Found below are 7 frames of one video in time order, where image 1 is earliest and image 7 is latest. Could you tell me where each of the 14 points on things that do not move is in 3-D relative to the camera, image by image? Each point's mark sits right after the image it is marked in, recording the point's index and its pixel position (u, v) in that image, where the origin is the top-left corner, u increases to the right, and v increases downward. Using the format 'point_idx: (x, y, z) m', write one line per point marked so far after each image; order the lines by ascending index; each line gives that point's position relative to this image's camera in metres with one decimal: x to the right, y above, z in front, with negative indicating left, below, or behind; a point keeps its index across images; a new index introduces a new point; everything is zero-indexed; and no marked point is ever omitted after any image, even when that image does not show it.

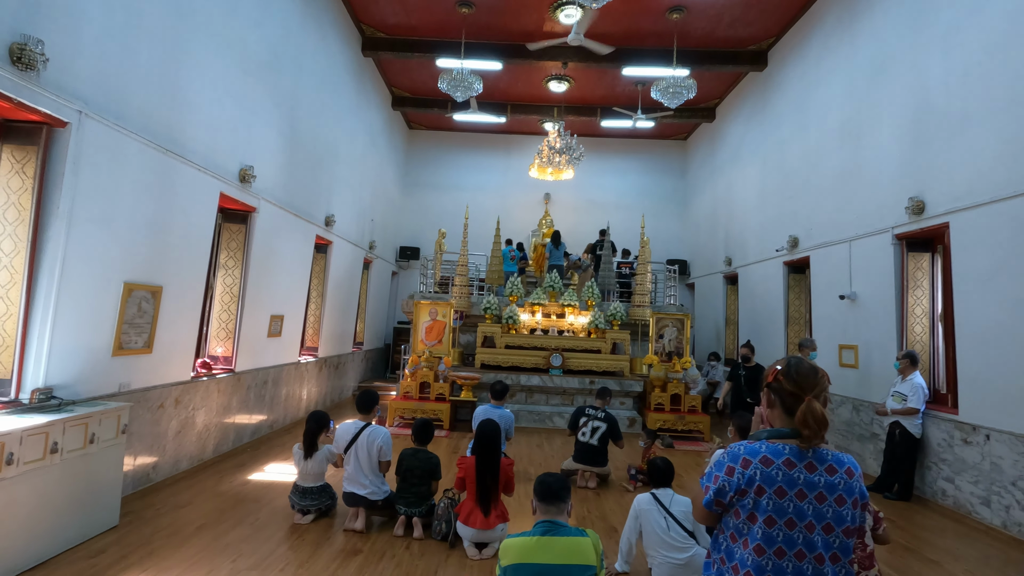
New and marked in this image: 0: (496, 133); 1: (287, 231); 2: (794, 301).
0: (-0.3, +3.5, +12.0) m
1: (-2.5, +0.6, +6.0) m
2: (+3.8, -0.2, +7.3) m
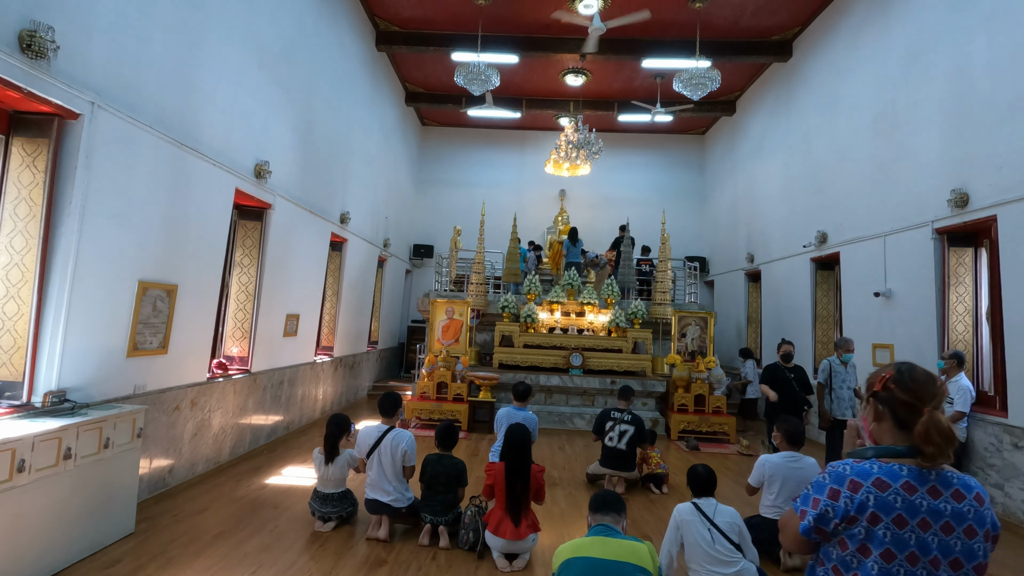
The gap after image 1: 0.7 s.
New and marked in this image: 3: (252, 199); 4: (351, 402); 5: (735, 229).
0: (0.0, +3.5, +11.8) m
1: (-2.3, +0.7, +5.8) m
2: (+4.1, -0.1, +7.0) m
3: (-2.3, +0.8, +4.8) m
4: (-2.4, -1.7, +8.0) m
5: (+4.1, +1.1, +9.8) m
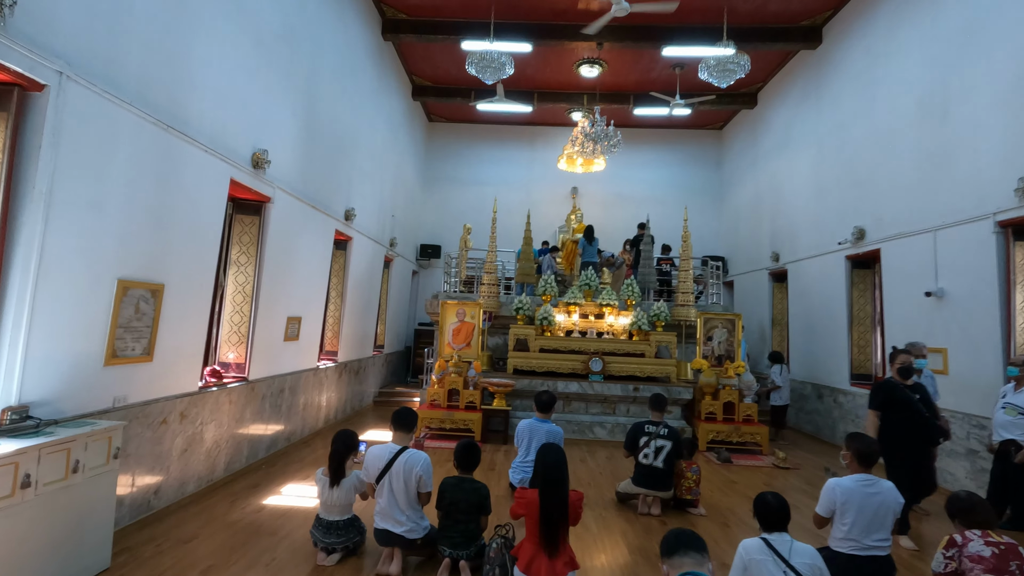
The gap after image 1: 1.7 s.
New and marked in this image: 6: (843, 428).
0: (+0.2, +3.5, +11.4) m
1: (-2.1, +0.6, +5.4) m
2: (+4.3, -0.1, +6.6) m
3: (-2.2, +0.8, +4.4) m
4: (-2.2, -1.7, +7.6) m
5: (+4.3, +1.1, +9.3) m
6: (+4.1, -1.7, +6.6) m
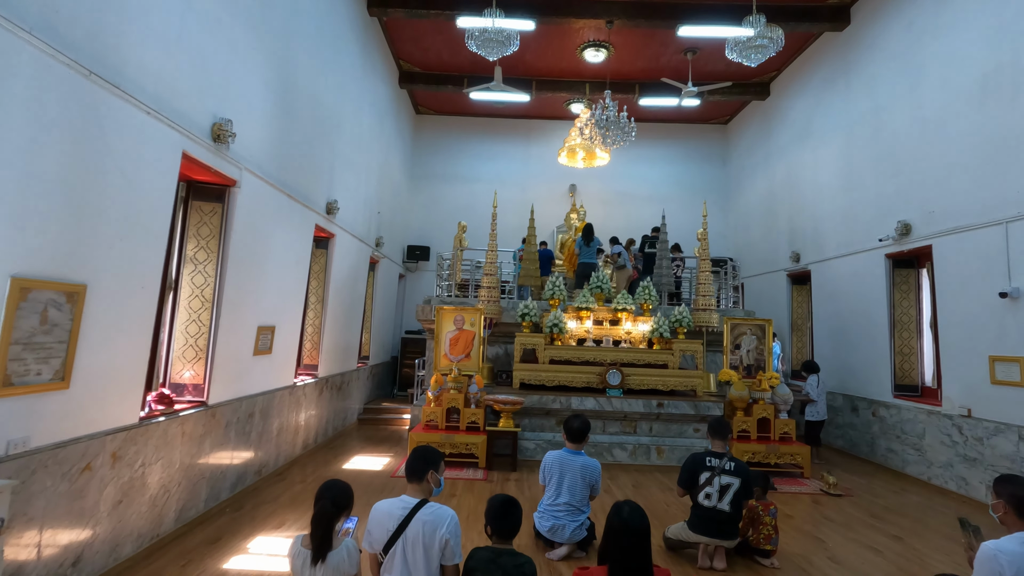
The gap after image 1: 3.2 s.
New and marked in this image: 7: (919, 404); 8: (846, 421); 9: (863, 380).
0: (+0.1, +3.4, +10.6) m
1: (-2.0, +0.6, +4.6) m
2: (+4.3, -0.2, +6.0) m
3: (-2.0, +0.8, +3.6) m
4: (-2.2, -1.8, +6.7) m
5: (+4.3, +1.0, +8.7) m
6: (+4.1, -1.7, +6.0) m
7: (+4.2, -1.2, +5.6) m
8: (+4.1, -1.7, +6.6) m
9: (+4.2, -1.1, +6.4) m
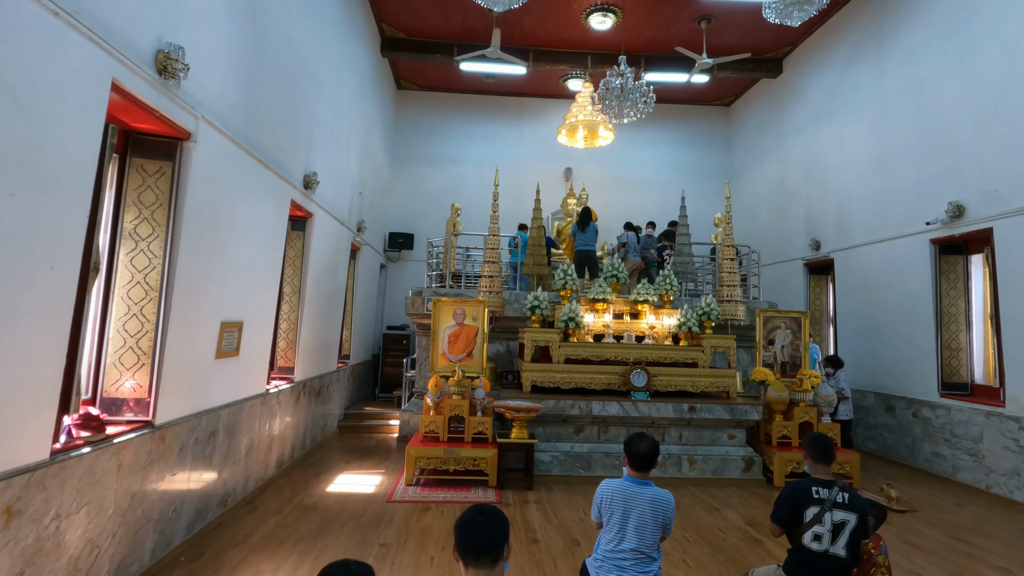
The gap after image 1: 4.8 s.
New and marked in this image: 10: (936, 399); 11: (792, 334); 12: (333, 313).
0: (-0.1, +3.5, +9.8) m
1: (-1.8, +0.7, +3.7) m
2: (+4.4, 0.0, +5.4) m
3: (-1.8, +0.9, +2.7) m
4: (-2.1, -1.7, +5.8) m
5: (+4.2, +1.2, +8.2) m
6: (+4.2, -1.6, +5.4) m
7: (+4.3, -1.1, +5.0) m
8: (+4.2, -1.5, +6.1) m
9: (+4.3, -1.0, +5.9) m
10: (+4.3, -1.1, +5.4) m
11: (+2.9, -0.5, +5.5) m
12: (-2.1, -0.3, +6.1) m
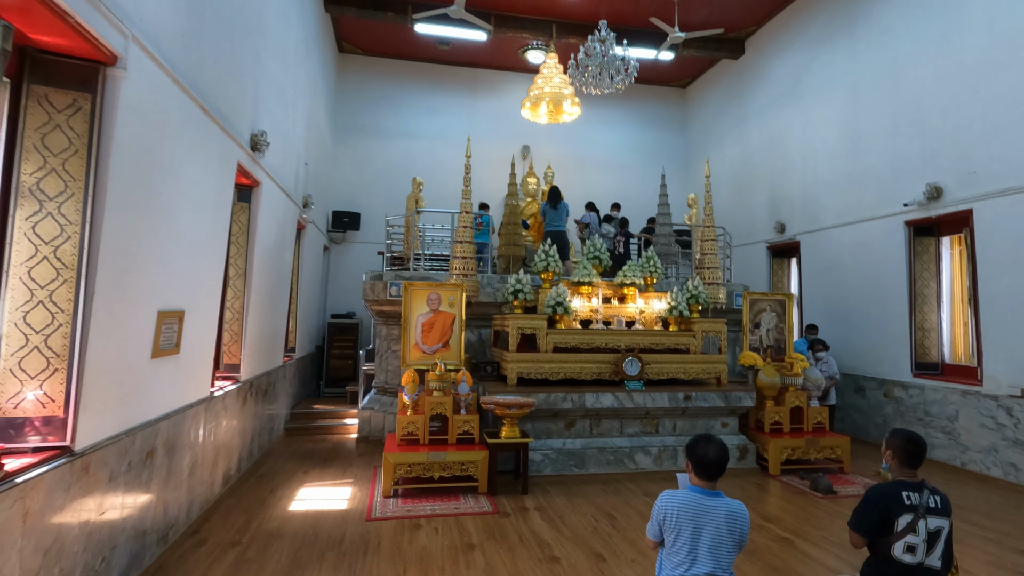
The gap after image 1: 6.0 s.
0: (-0.9, +3.8, +9.1) m
1: (-1.8, +0.8, +2.9) m
2: (+4.2, +0.1, +5.5) m
3: (-1.6, +1.0, +1.9) m
4: (-2.3, -1.5, +5.0) m
5: (+3.6, +1.4, +8.2) m
6: (+4.0, -1.4, +5.5) m
7: (+4.2, -0.9, +5.1) m
8: (+3.9, -1.3, +6.2) m
9: (+4.0, -0.8, +5.9) m
10: (+4.1, -0.9, +5.5) m
11: (+2.7, -0.3, +5.4) m
12: (-2.3, -0.1, +5.3) m
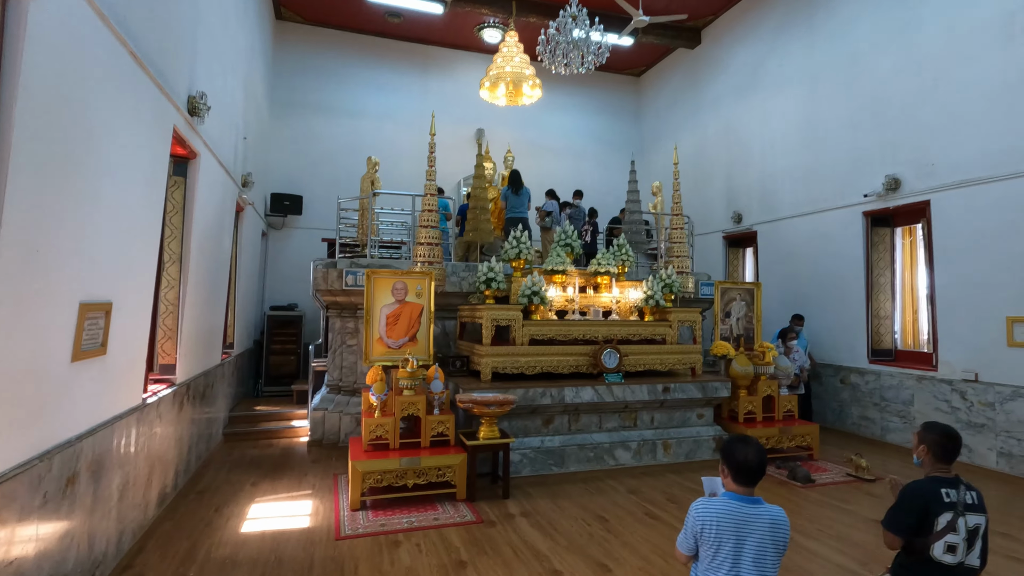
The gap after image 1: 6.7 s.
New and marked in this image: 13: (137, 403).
0: (-1.6, +4.0, +8.6) m
1: (-1.8, +0.9, +2.4) m
2: (+3.8, +0.3, +5.6) m
3: (-1.5, +1.0, +1.4) m
4: (-2.6, -1.4, +4.4) m
5: (+2.9, +1.6, +8.2) m
6: (+3.7, -1.3, +5.7) m
7: (+3.9, -0.8, +5.3) m
8: (+3.5, -1.2, +6.3) m
9: (+3.6, -0.7, +6.1) m
10: (+3.7, -0.8, +5.6) m
11: (+2.3, -0.2, +5.3) m
12: (-2.6, 0.0, +4.7) m
13: (-2.1, -0.6, +2.9) m
